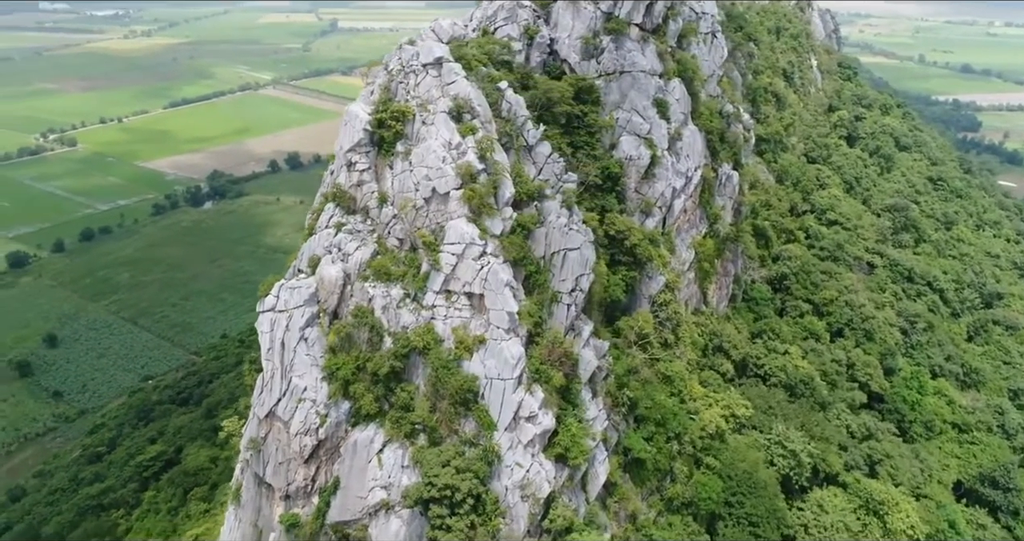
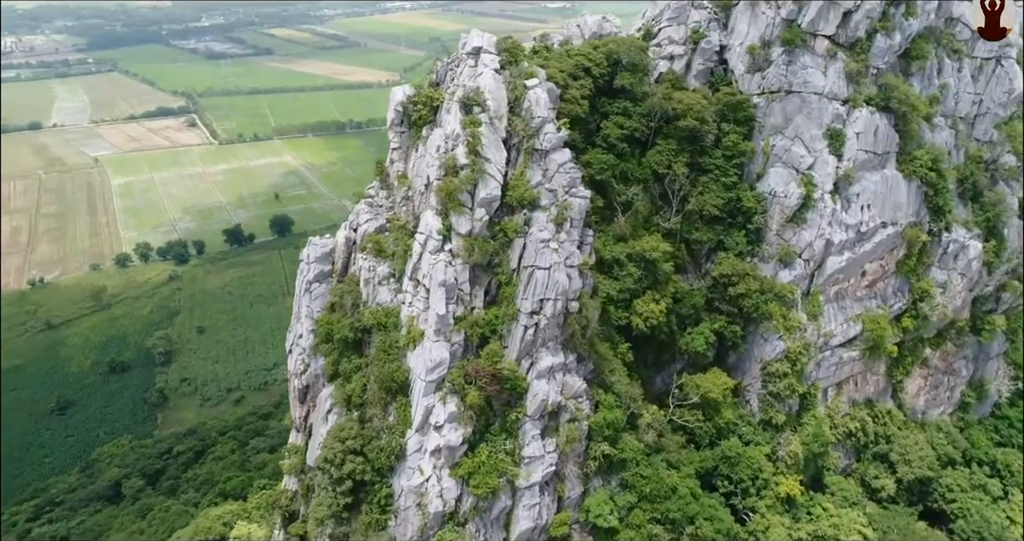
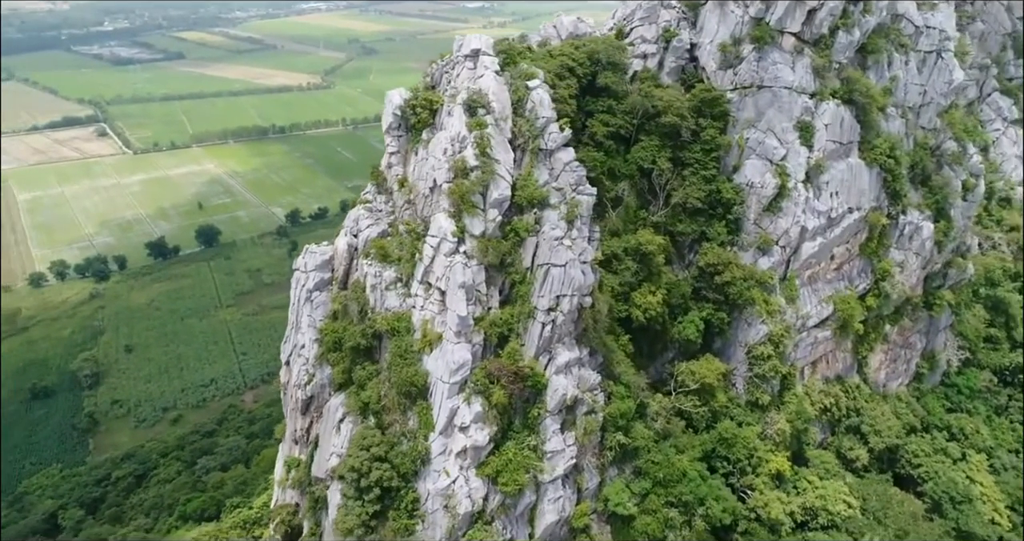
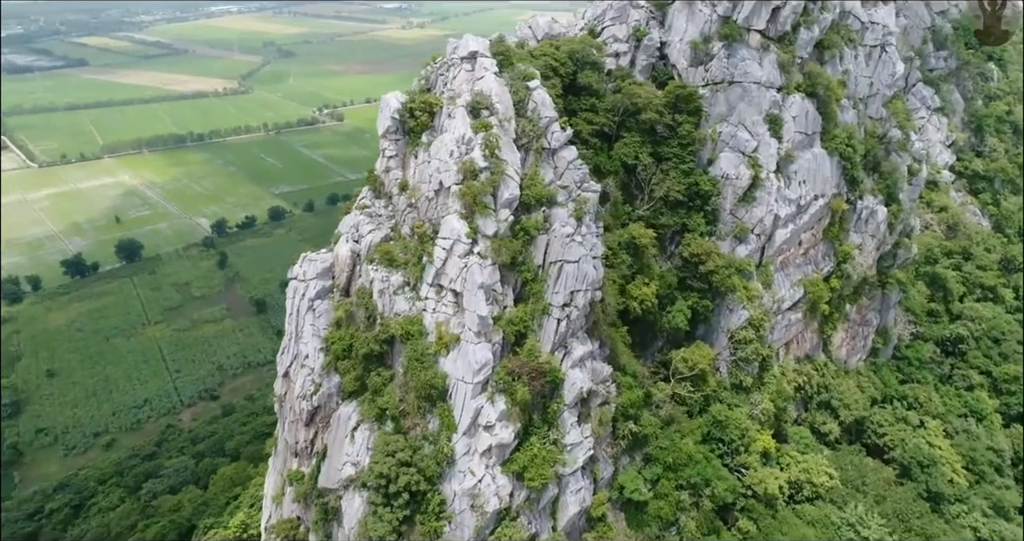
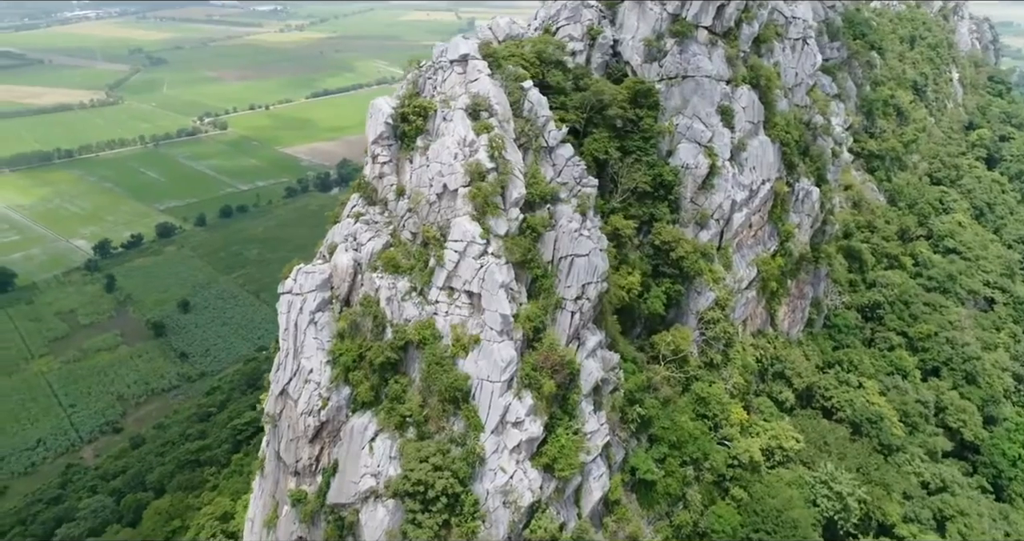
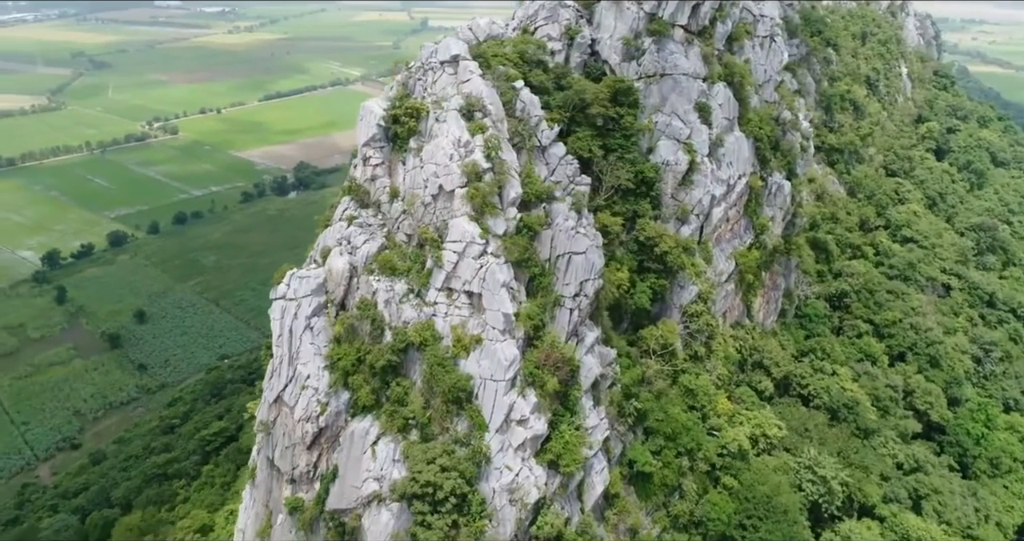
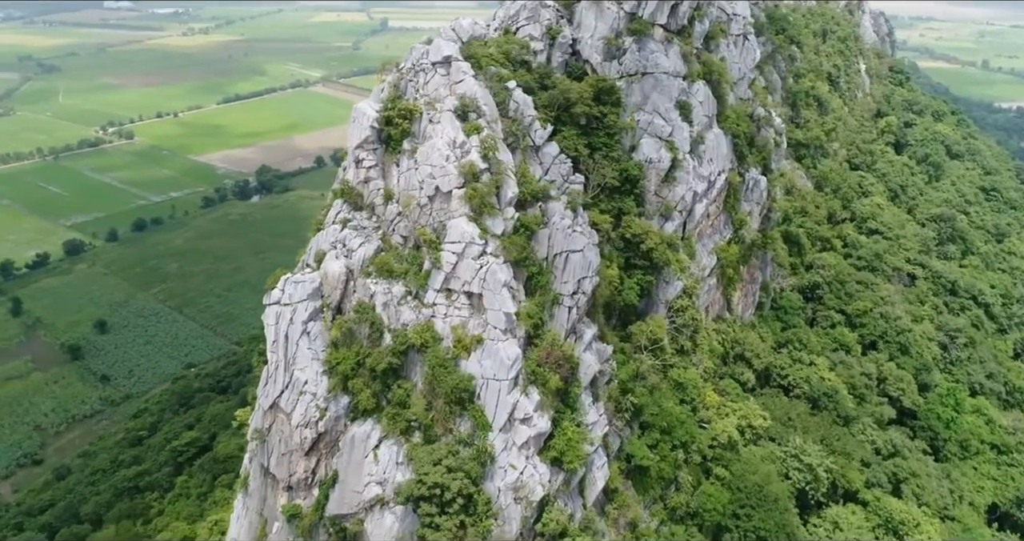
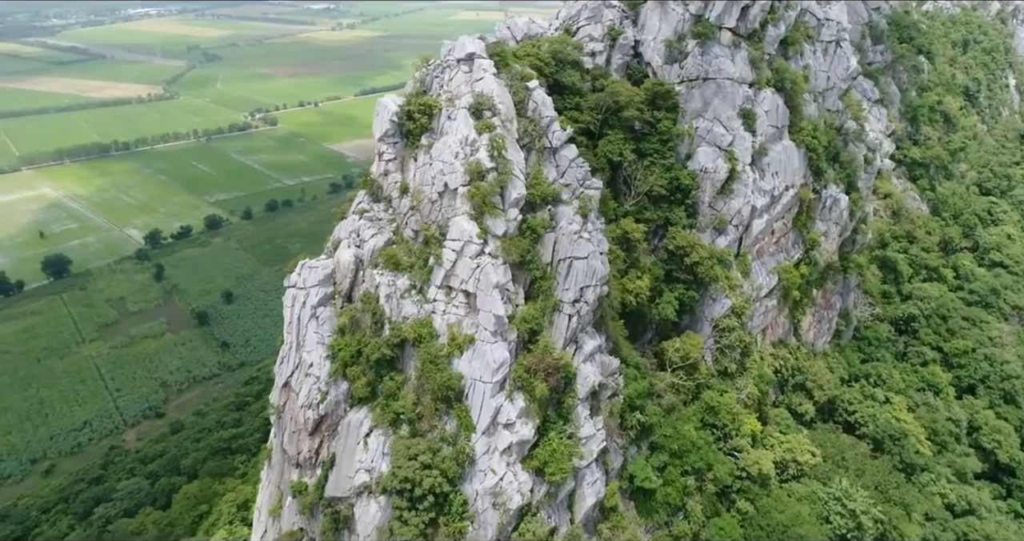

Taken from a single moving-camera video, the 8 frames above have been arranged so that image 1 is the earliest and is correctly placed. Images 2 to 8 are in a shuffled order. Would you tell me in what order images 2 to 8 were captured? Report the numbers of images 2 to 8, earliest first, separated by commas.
7, 6, 5, 8, 4, 3, 2
